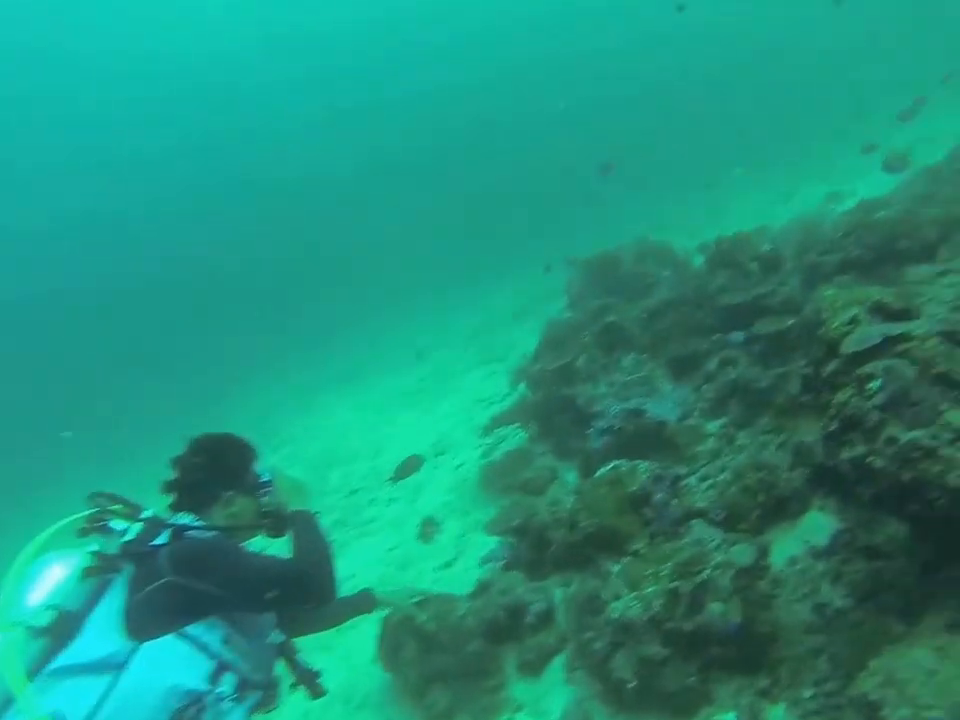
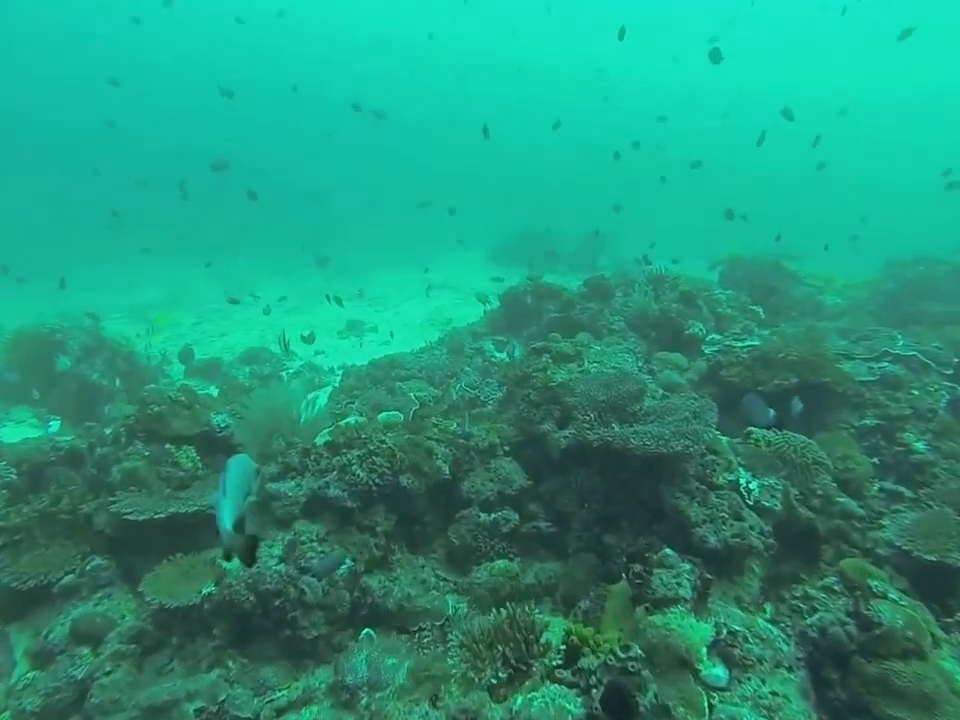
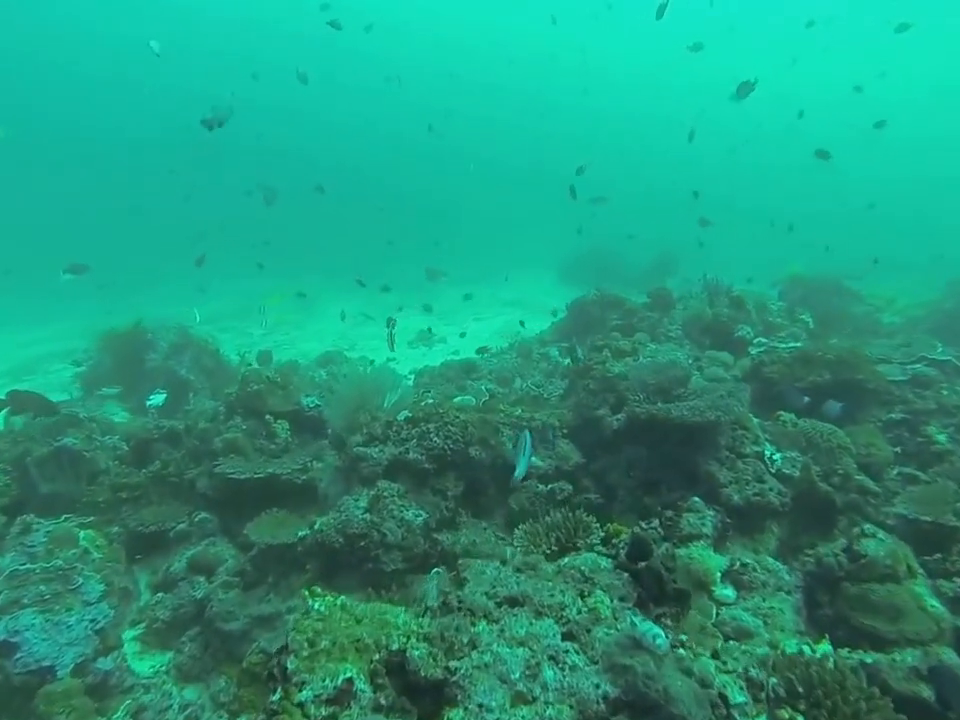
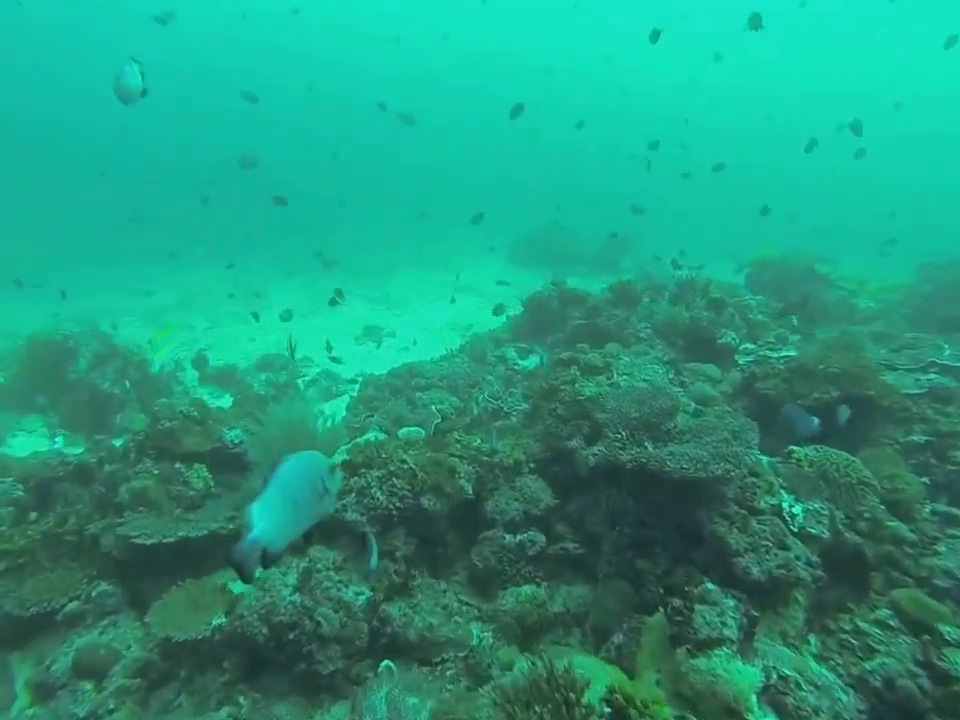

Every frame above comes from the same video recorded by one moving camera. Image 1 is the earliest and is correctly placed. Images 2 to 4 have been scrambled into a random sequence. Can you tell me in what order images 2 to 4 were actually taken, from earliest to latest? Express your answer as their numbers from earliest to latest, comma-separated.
3, 2, 4
